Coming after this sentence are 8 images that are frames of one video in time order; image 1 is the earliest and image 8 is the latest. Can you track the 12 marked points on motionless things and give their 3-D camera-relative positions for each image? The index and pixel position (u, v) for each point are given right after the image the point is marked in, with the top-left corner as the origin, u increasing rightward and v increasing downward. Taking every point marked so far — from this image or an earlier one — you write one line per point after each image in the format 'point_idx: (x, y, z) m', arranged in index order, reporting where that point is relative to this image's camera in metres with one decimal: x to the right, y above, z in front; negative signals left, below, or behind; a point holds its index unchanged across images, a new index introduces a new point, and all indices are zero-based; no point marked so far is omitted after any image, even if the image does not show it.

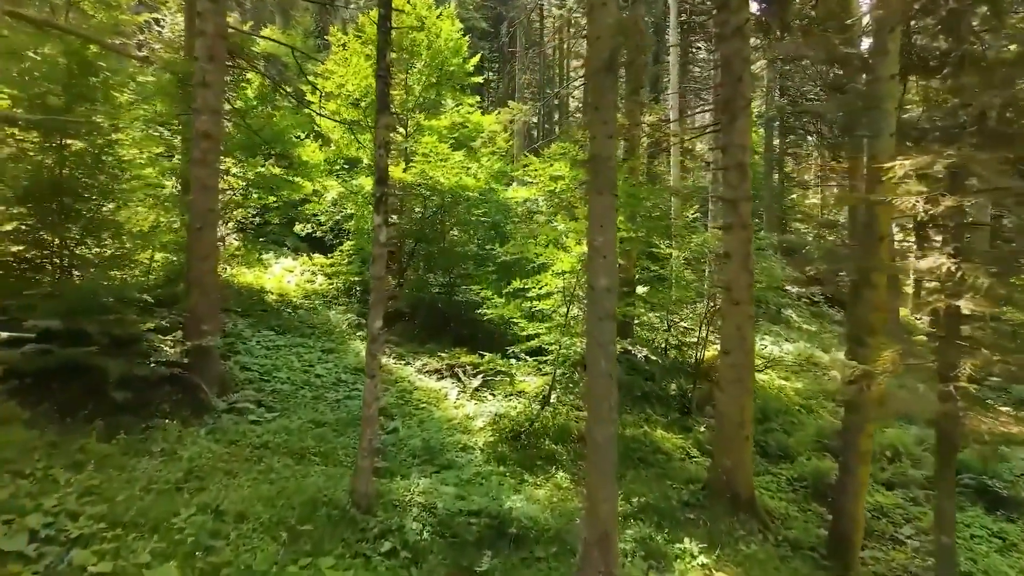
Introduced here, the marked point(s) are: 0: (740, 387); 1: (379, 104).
0: (+2.7, -1.2, +6.9) m
1: (-1.3, +1.7, +5.4) m
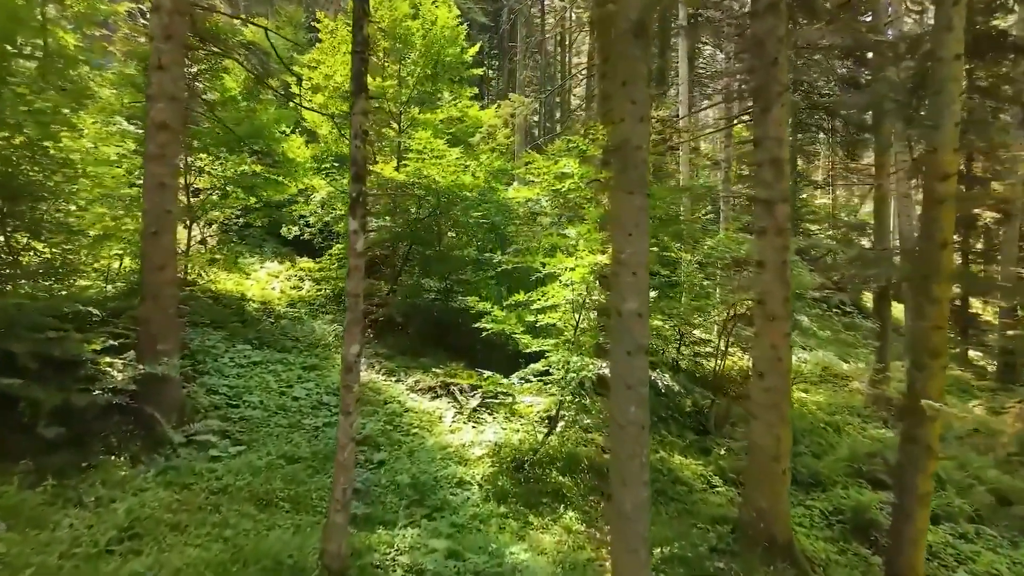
0: (+2.7, -1.3, +6.0) m
1: (-1.2, +1.6, +4.5) m
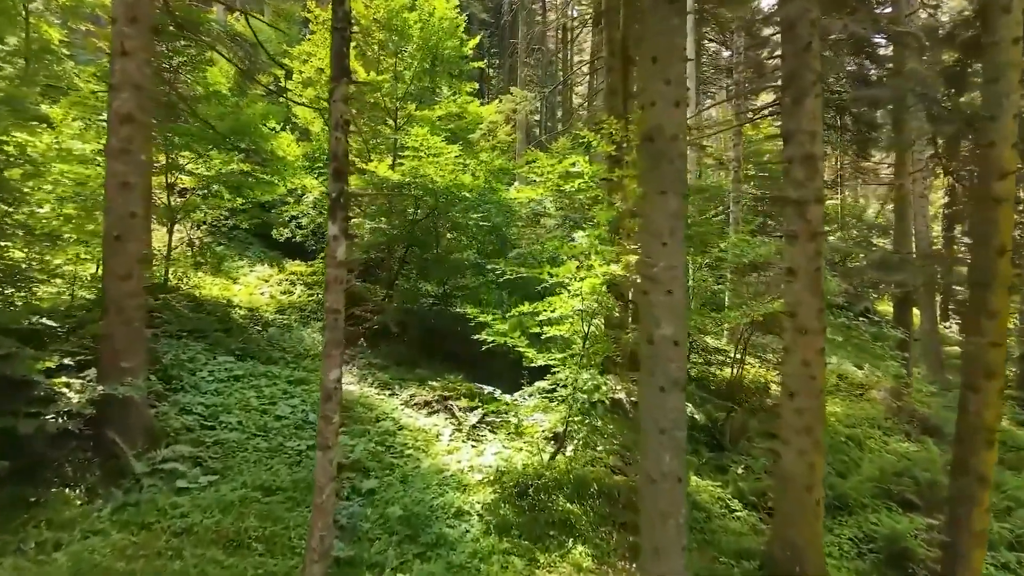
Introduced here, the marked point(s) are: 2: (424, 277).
0: (+2.8, -1.4, +5.4) m
1: (-1.2, +1.5, +3.9) m
2: (-1.6, +0.2, +10.5) m
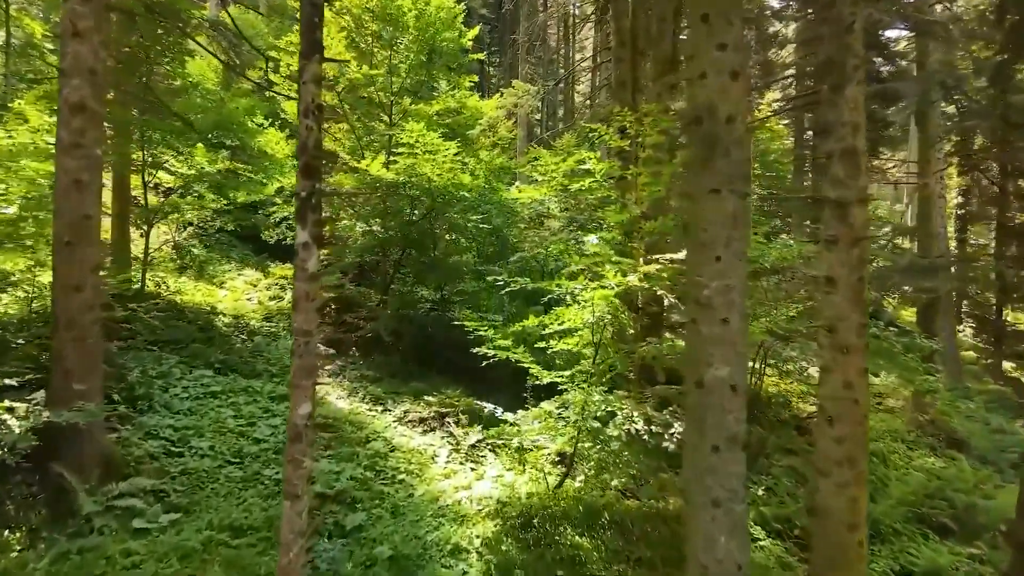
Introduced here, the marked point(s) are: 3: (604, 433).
0: (+2.8, -1.5, +4.8) m
1: (-1.2, +1.4, +3.3) m
2: (-1.6, +0.1, +9.9) m
3: (+0.9, -1.3, +5.3) m
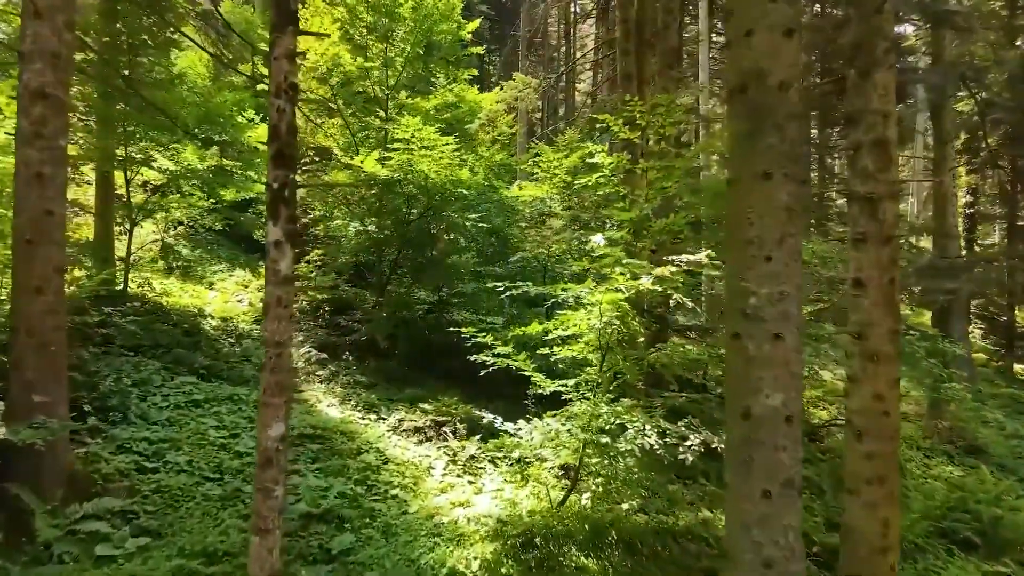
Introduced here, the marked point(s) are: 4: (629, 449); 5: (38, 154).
0: (+2.8, -1.5, +4.4) m
1: (-1.2, +1.3, +2.9) m
2: (-1.6, +0.1, +9.5) m
3: (+0.9, -1.3, +4.9) m
4: (+0.9, -1.3, +4.6) m
5: (-3.5, +1.0, +4.3) m
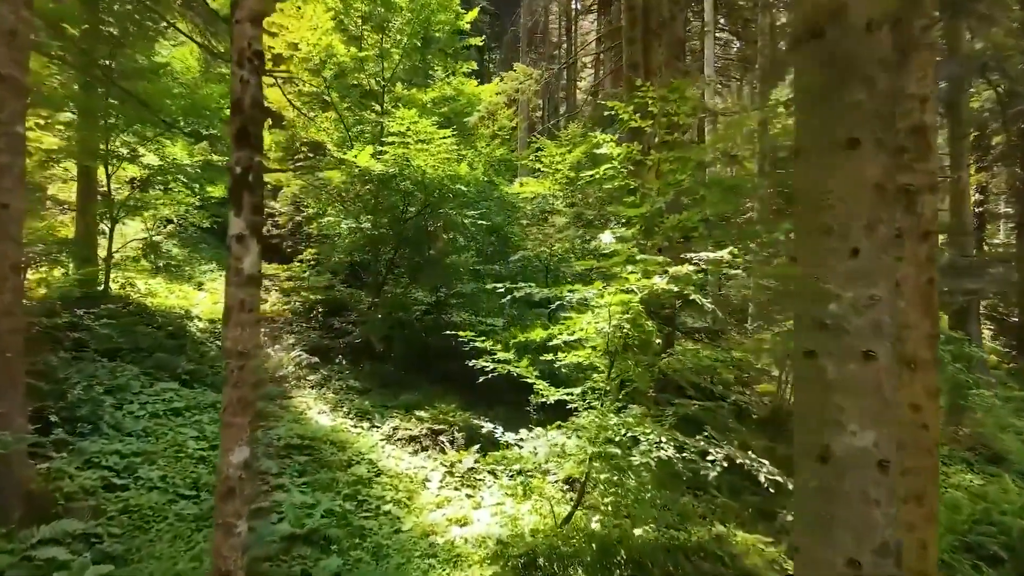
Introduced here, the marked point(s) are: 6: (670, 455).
0: (+2.8, -1.5, +4.0) m
1: (-1.2, +1.3, +2.5) m
2: (-1.6, +0.1, +9.1) m
3: (+0.9, -1.4, +4.5) m
4: (+1.0, -1.3, +4.2) m
5: (-3.5, +1.0, +3.9) m
6: (+1.2, -1.2, +4.3) m
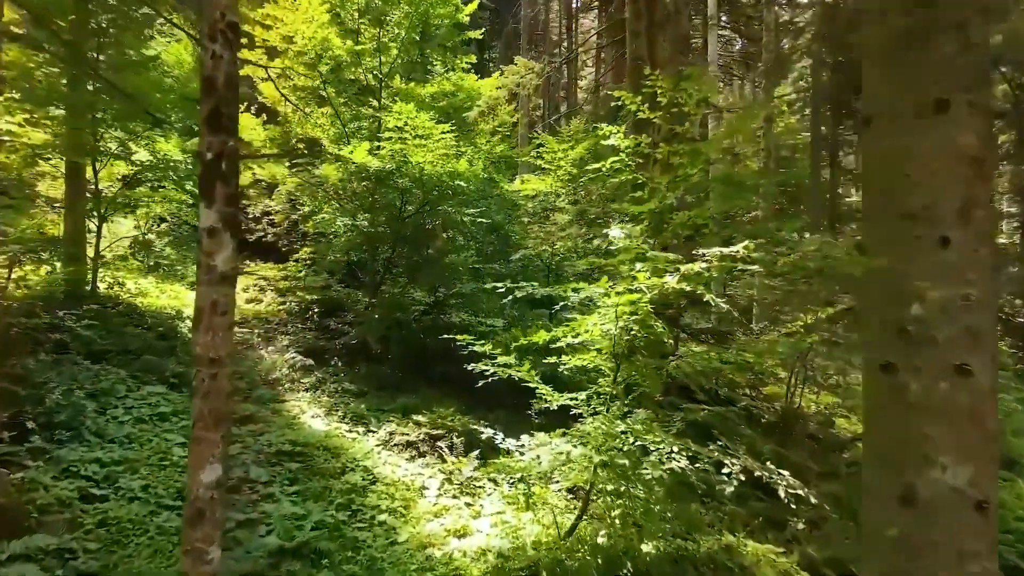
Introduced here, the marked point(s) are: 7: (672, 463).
0: (+2.8, -1.5, +3.8) m
1: (-1.1, +1.3, +2.3) m
2: (-1.5, +0.1, +8.9) m
3: (+0.9, -1.4, +4.3) m
4: (+1.0, -1.3, +4.0) m
5: (-3.5, +1.0, +3.7) m
6: (+1.2, -1.2, +4.1) m
7: (+1.1, -1.2, +4.1) m
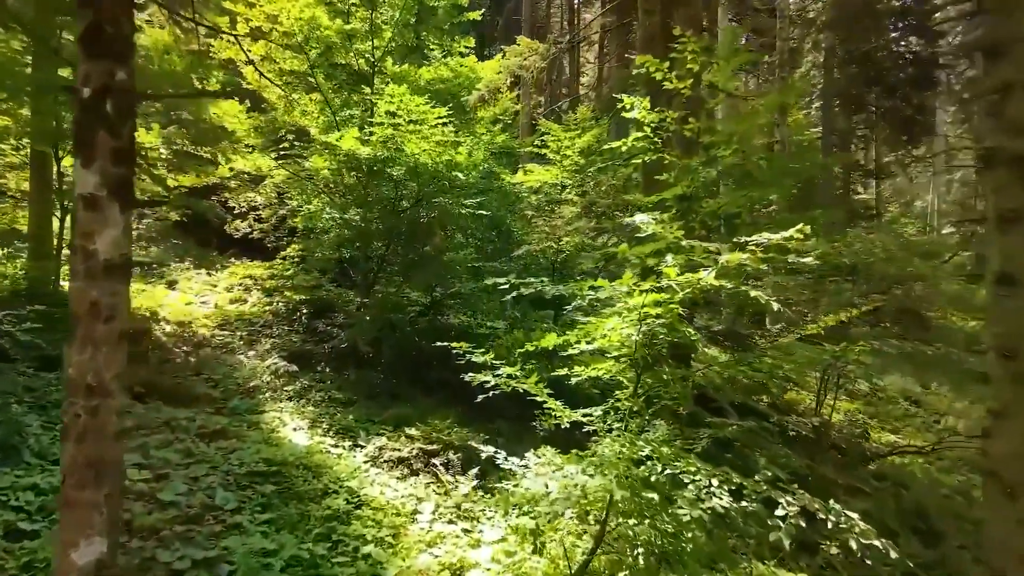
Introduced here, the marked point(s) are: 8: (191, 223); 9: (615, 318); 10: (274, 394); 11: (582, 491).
0: (+2.8, -1.5, +3.1) m
1: (-1.1, +1.4, +1.6) m
2: (-1.5, +0.1, +8.2) m
3: (+0.9, -1.3, +3.6) m
4: (+1.0, -1.3, +3.4) m
5: (-3.5, +1.0, +3.1) m
6: (+1.2, -1.2, +3.4) m
7: (+1.1, -1.2, +3.4) m
8: (-5.9, +1.2, +10.7) m
9: (+0.7, -0.2, +3.9) m
10: (-2.8, -1.2, +6.8) m
11: (+0.4, -1.3, +3.9) m
